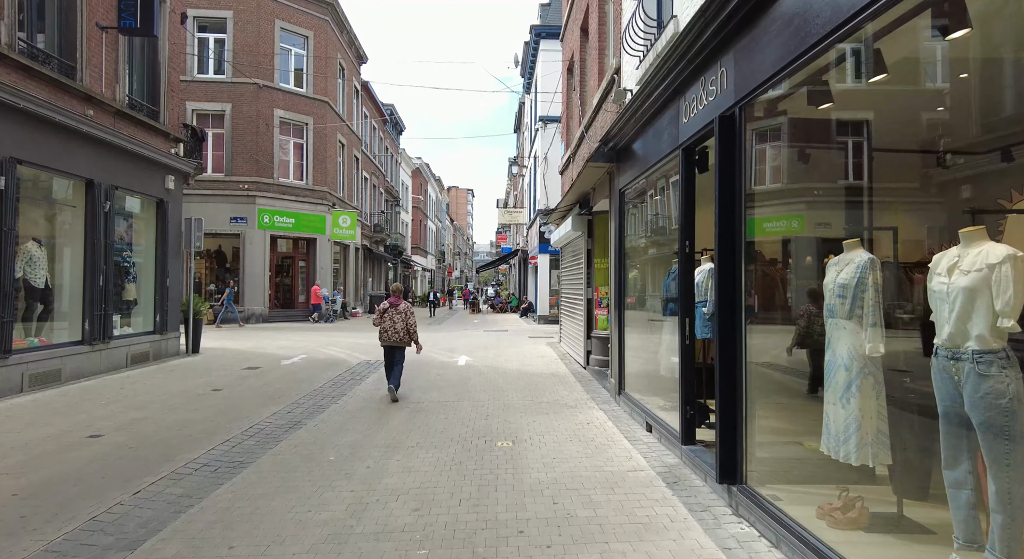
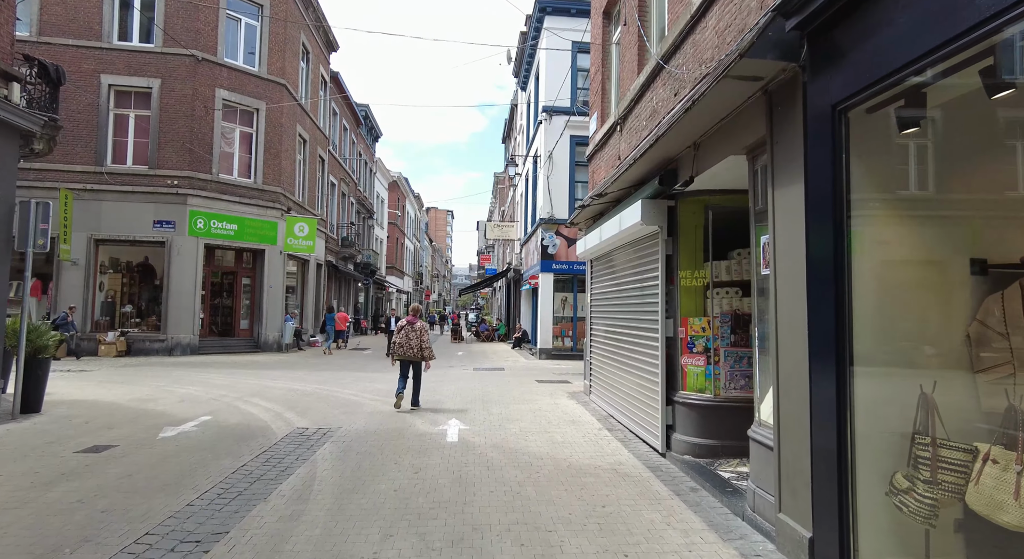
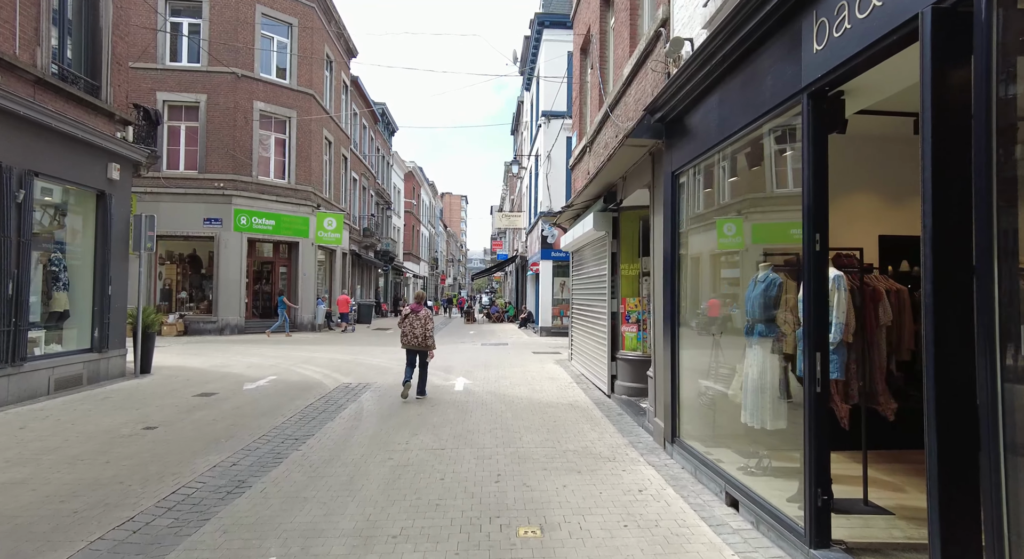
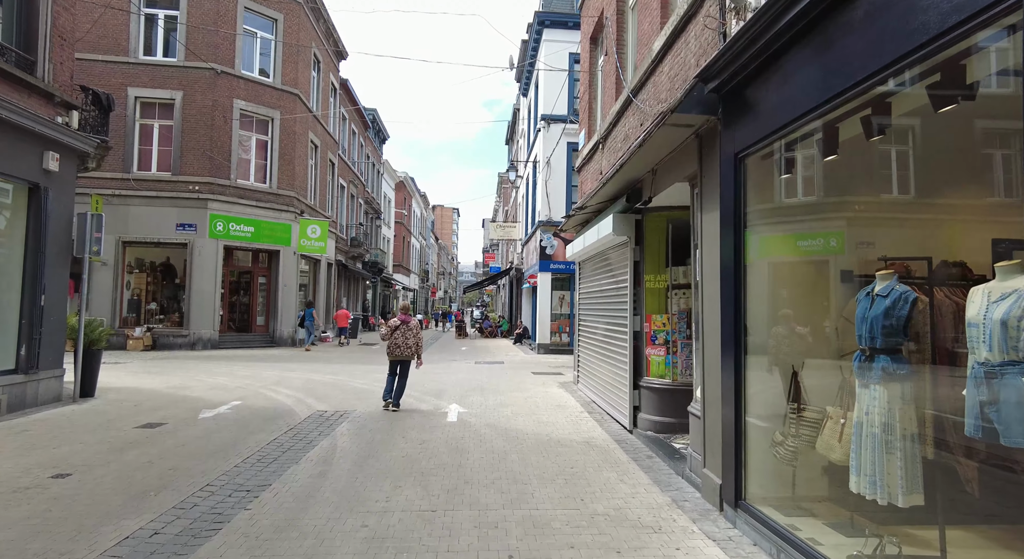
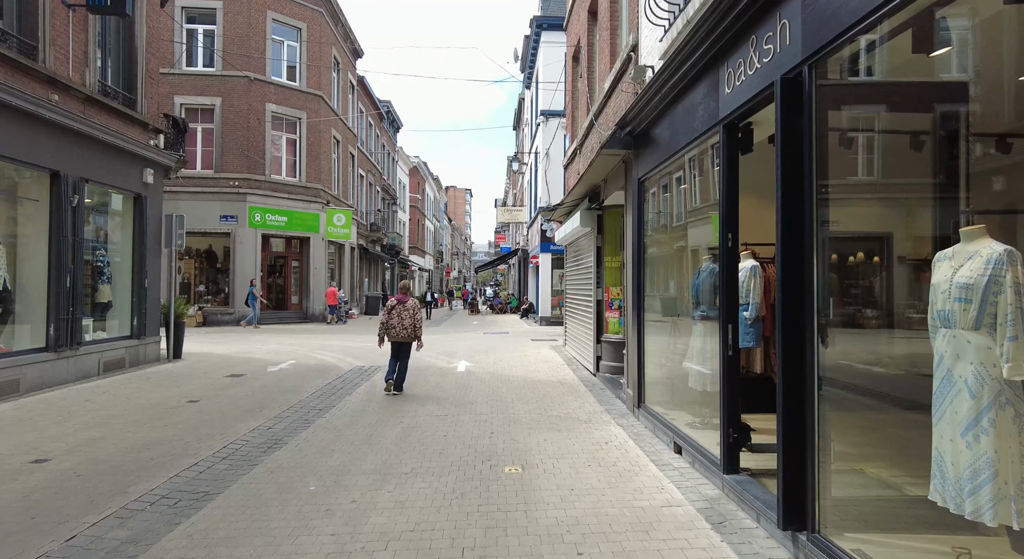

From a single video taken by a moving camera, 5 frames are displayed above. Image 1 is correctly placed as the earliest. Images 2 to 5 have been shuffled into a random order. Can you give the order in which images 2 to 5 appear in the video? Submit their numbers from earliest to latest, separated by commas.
5, 3, 4, 2
